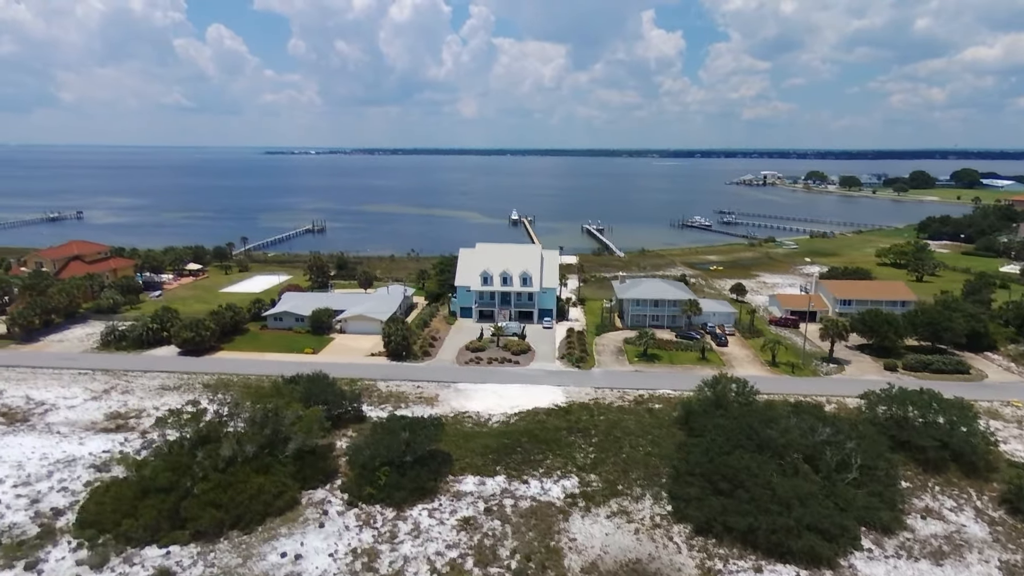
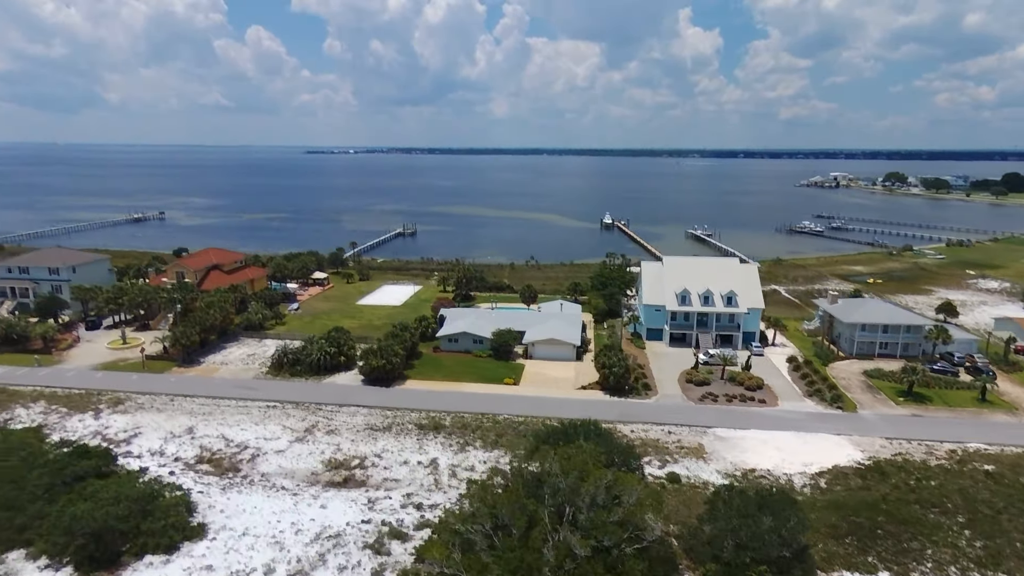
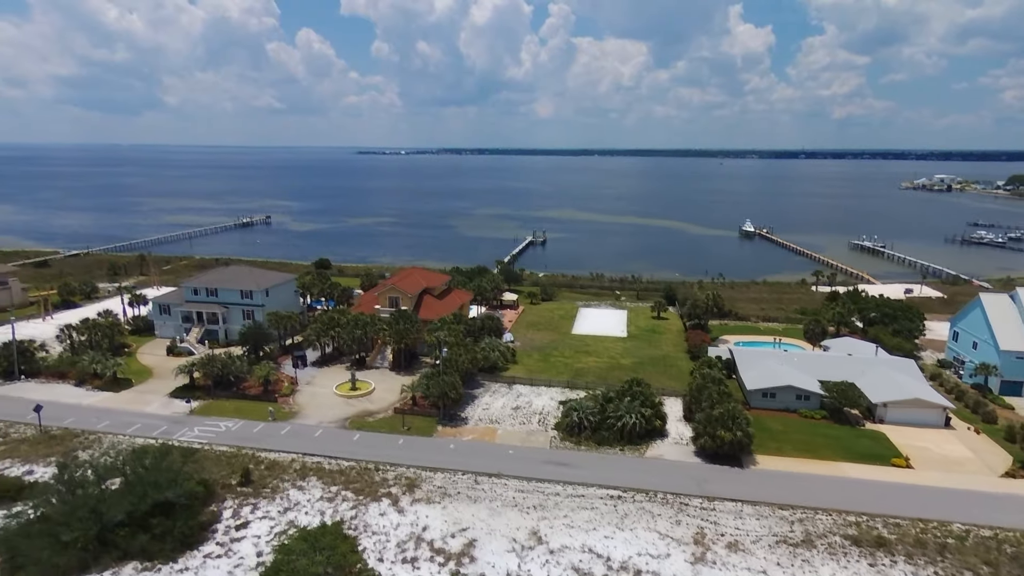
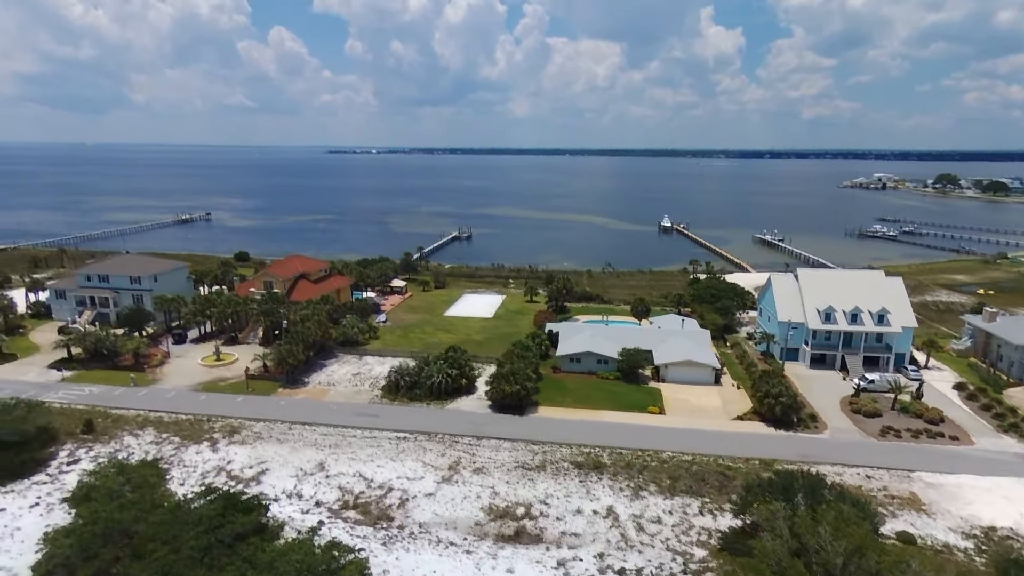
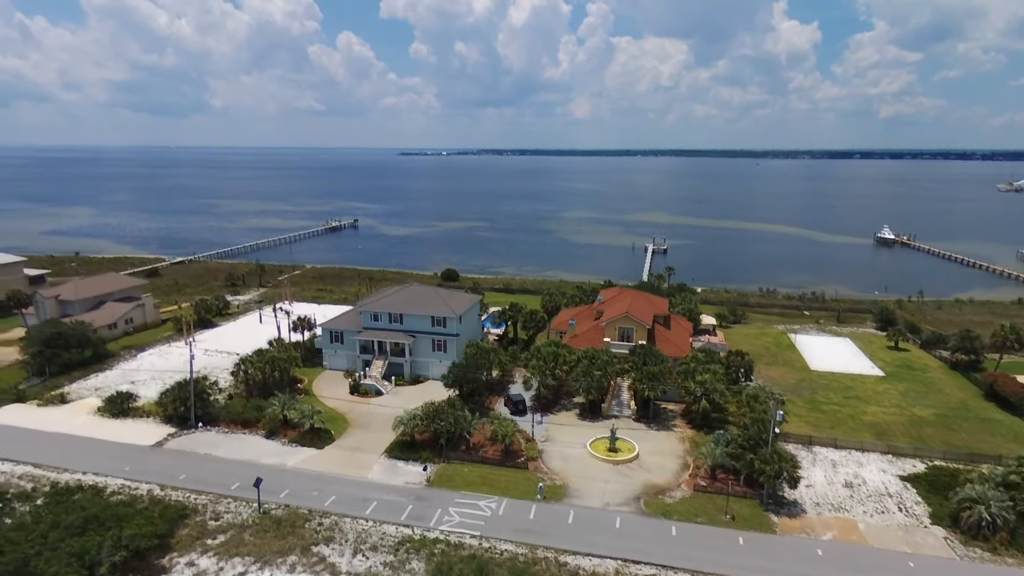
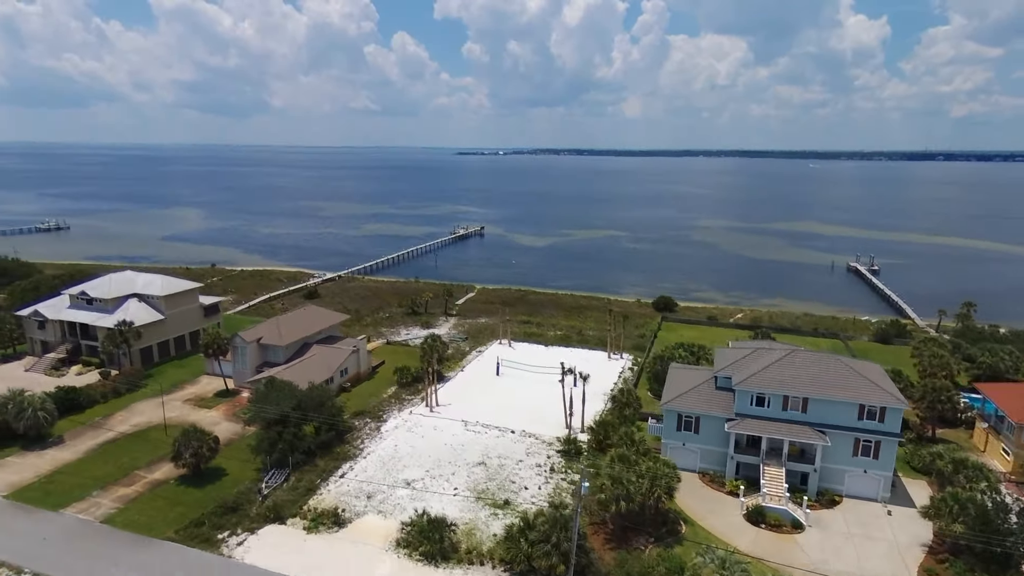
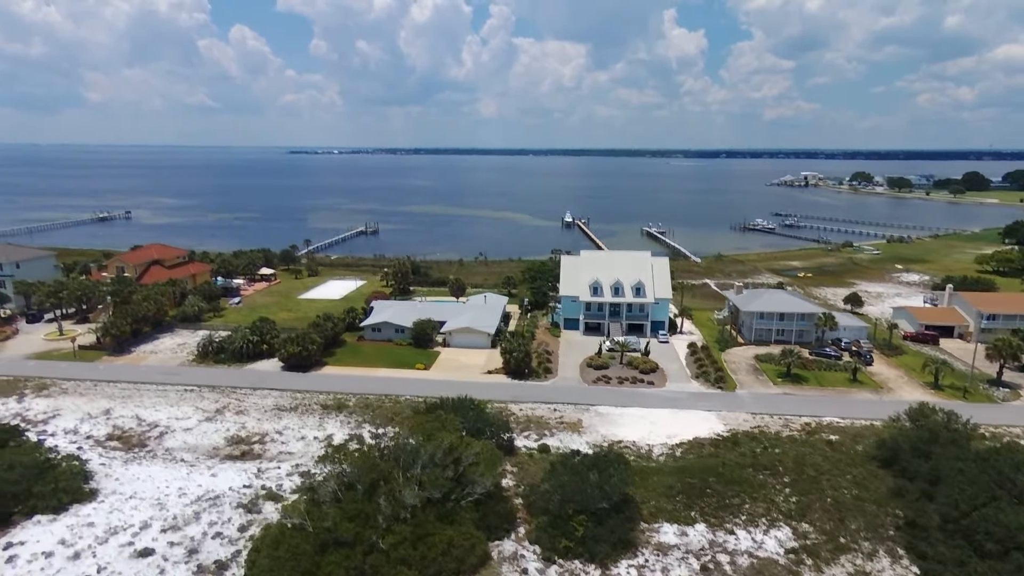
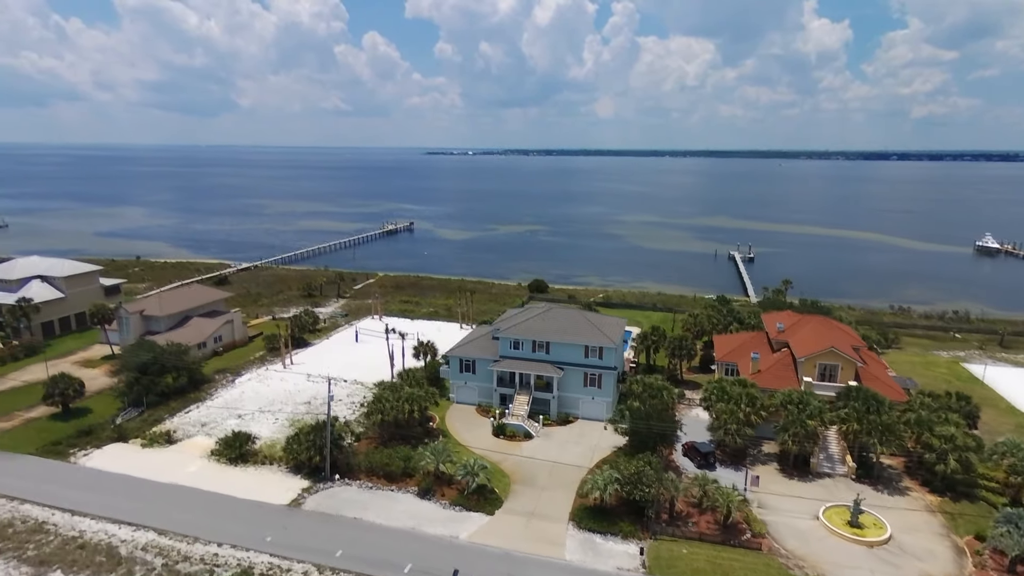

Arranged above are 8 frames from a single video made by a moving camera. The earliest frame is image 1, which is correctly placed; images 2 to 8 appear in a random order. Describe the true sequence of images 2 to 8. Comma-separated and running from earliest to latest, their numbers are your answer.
7, 2, 4, 3, 5, 8, 6
